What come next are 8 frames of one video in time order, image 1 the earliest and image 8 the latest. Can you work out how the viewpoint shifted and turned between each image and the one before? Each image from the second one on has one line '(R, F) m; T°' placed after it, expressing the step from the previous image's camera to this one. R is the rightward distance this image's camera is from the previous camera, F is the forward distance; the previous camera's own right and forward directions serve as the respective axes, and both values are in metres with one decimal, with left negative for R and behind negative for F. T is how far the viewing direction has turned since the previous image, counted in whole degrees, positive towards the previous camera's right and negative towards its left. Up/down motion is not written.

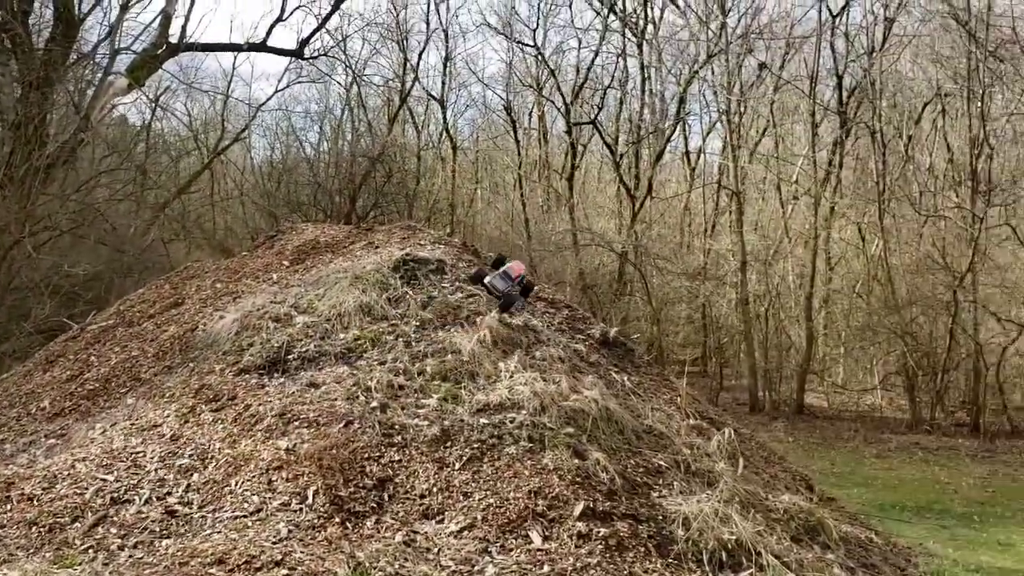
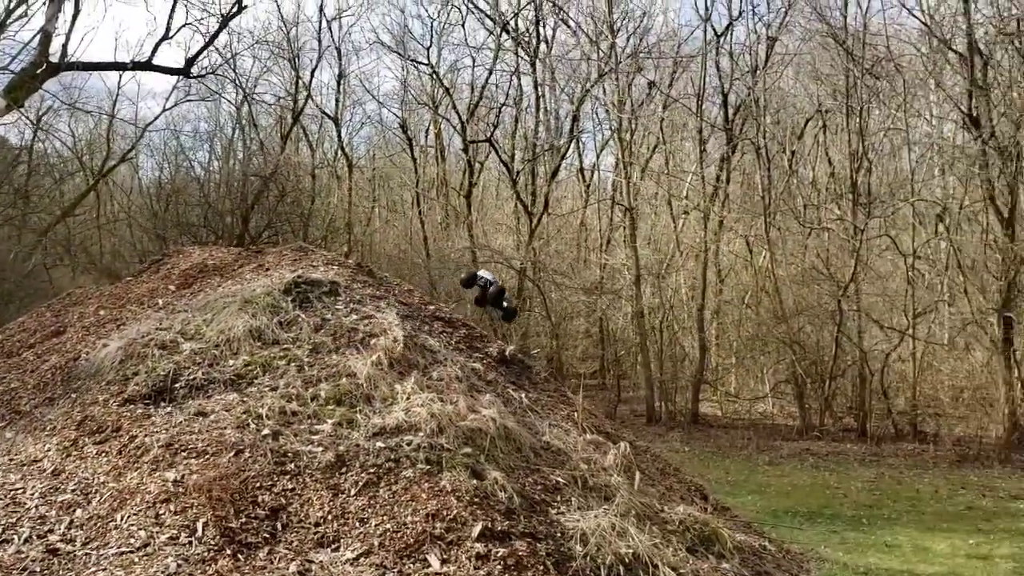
(+0.6, 0.0) m; +4°
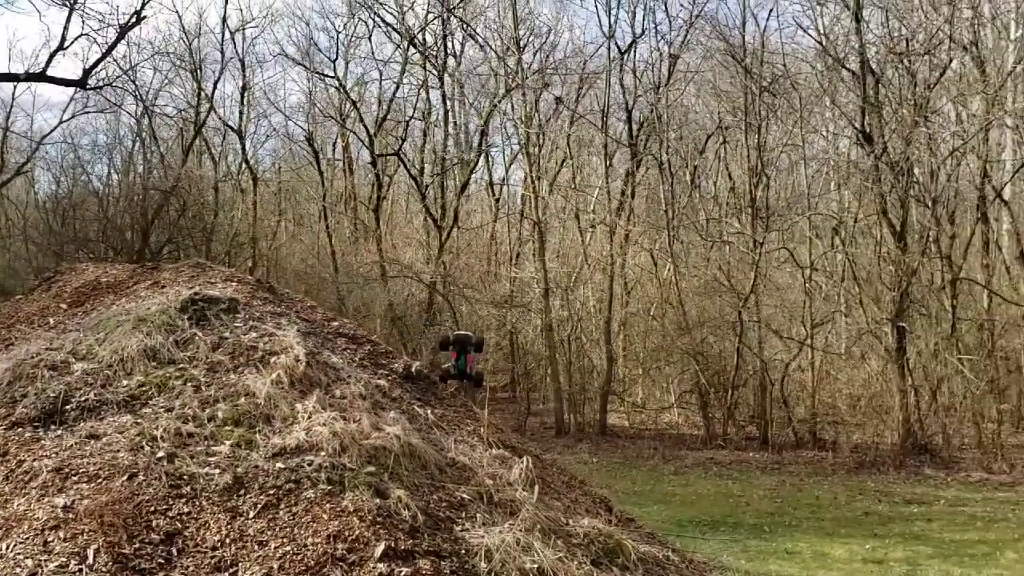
(+0.6, 0.0) m; +4°
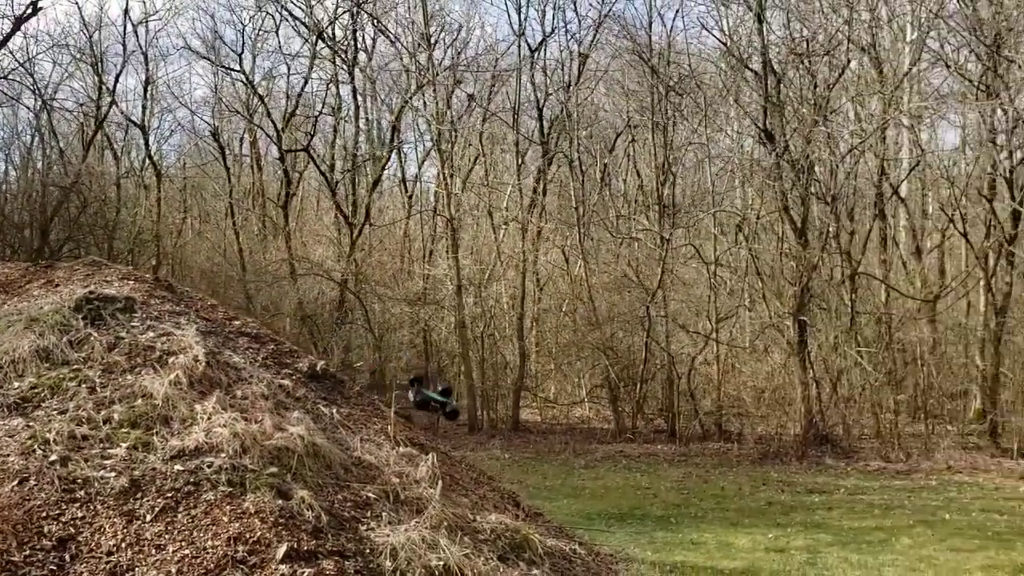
(+0.6, 0.0) m; +3°
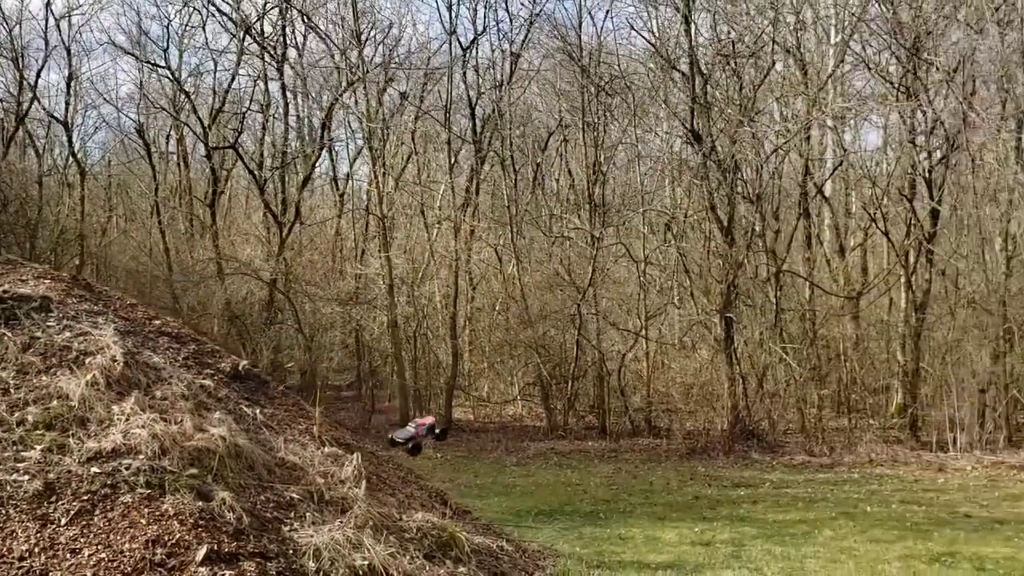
(+0.5, 0.0) m; +2°
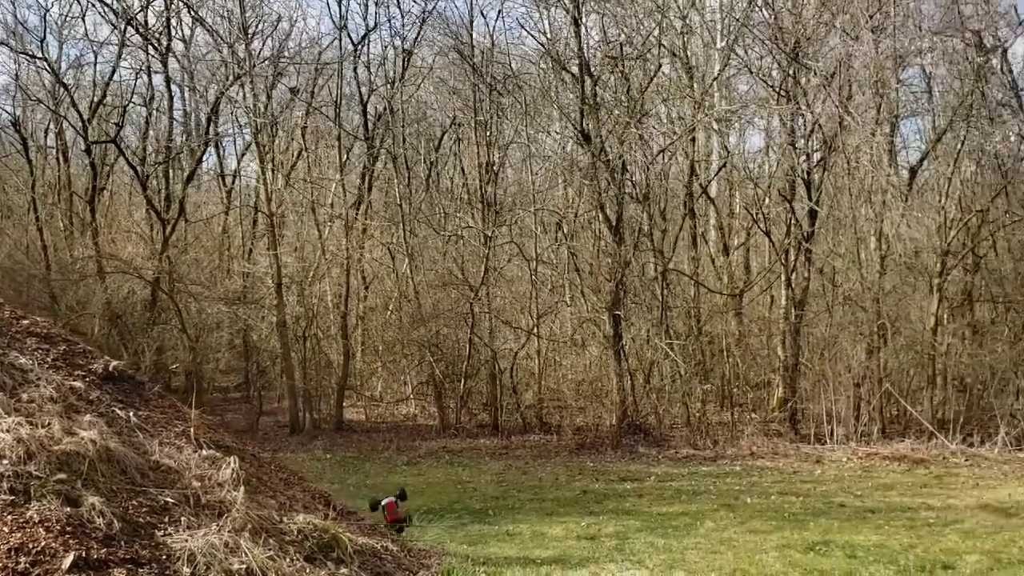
(+0.8, 0.0) m; +4°
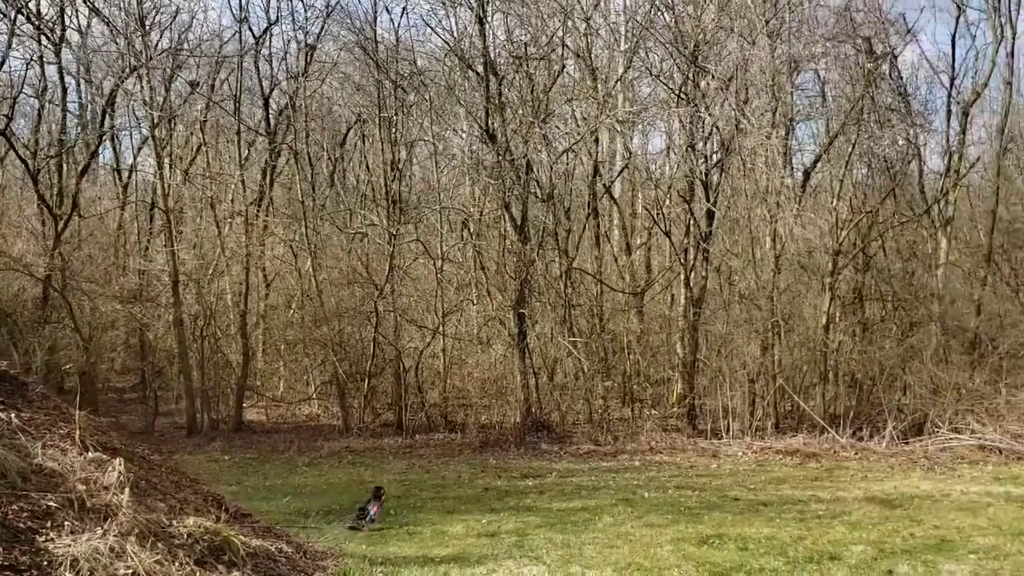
(+0.7, 0.0) m; +3°
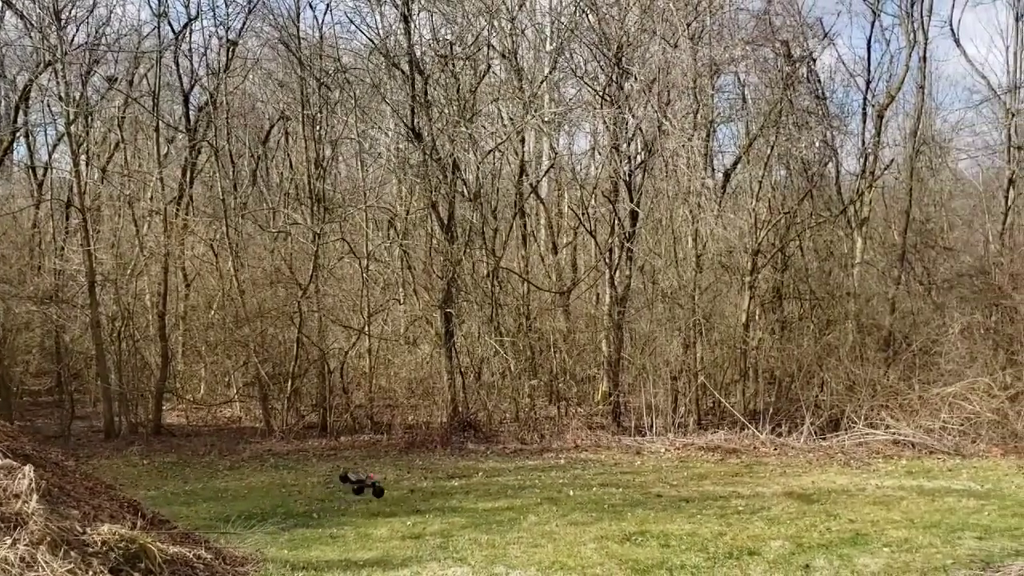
(+0.5, 0.0) m; +3°
